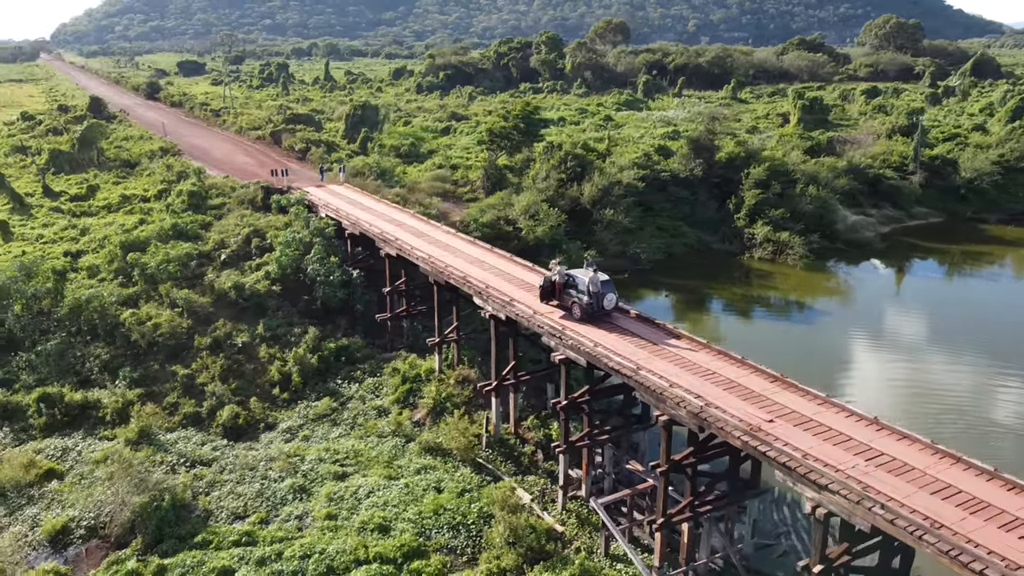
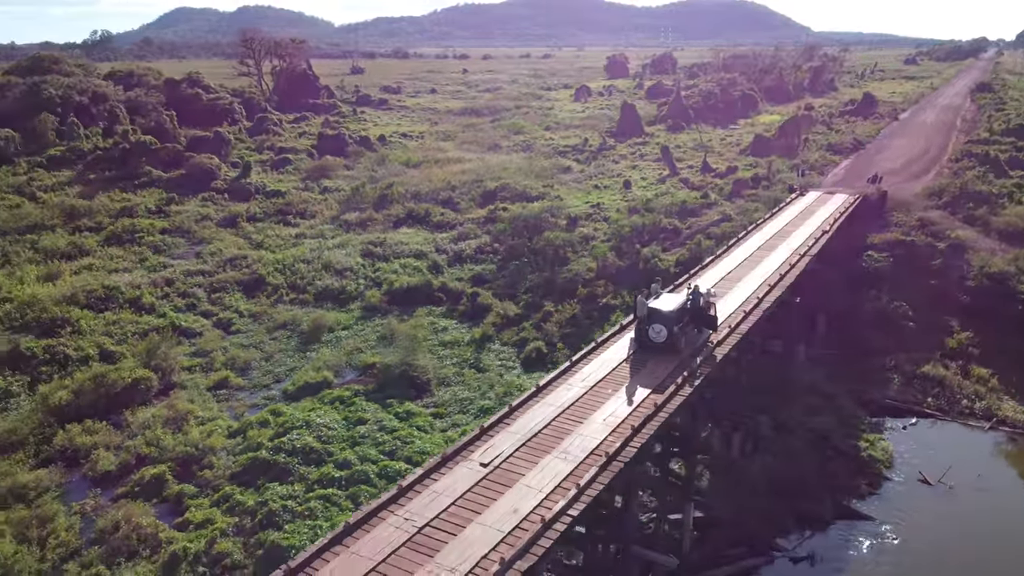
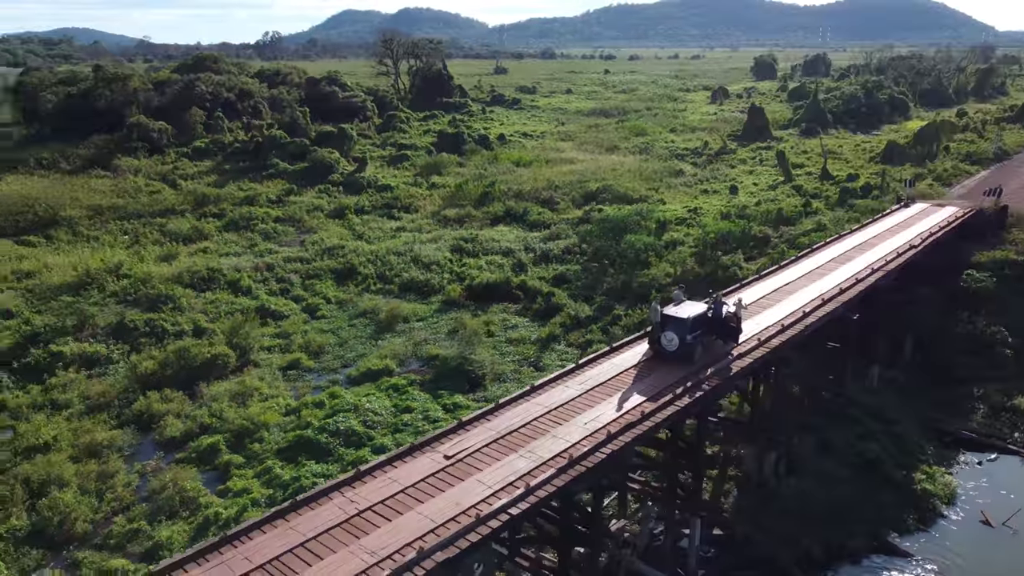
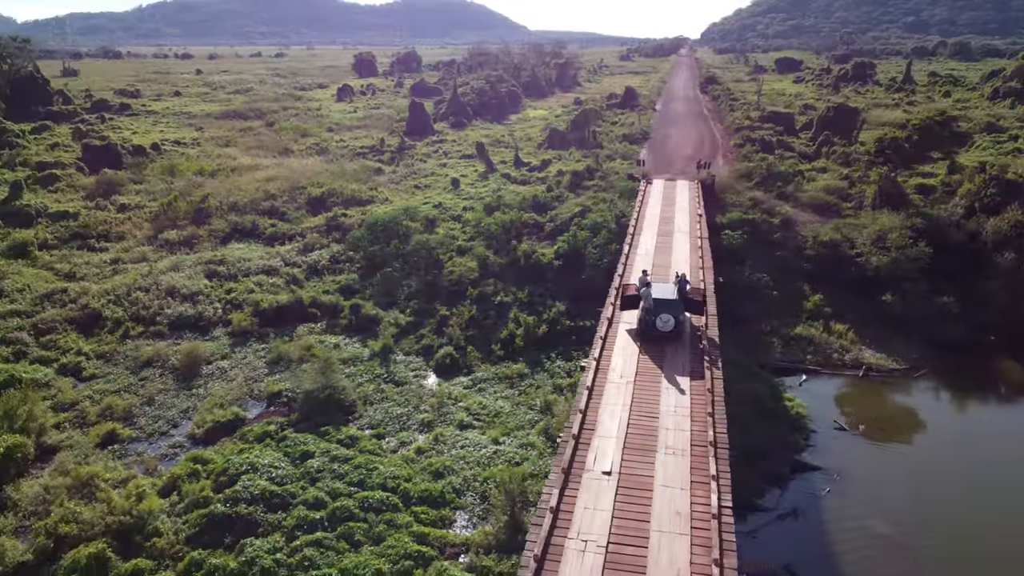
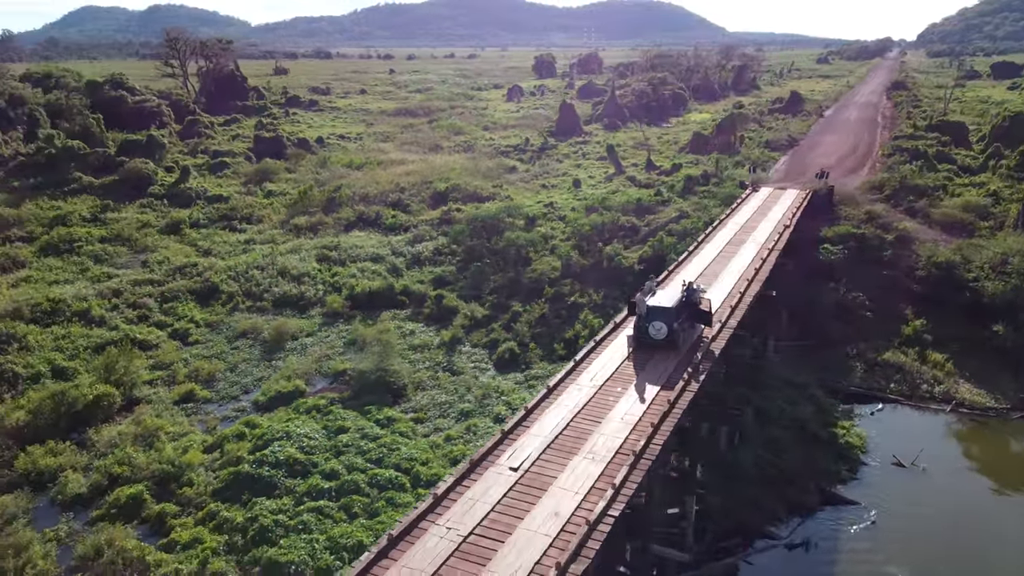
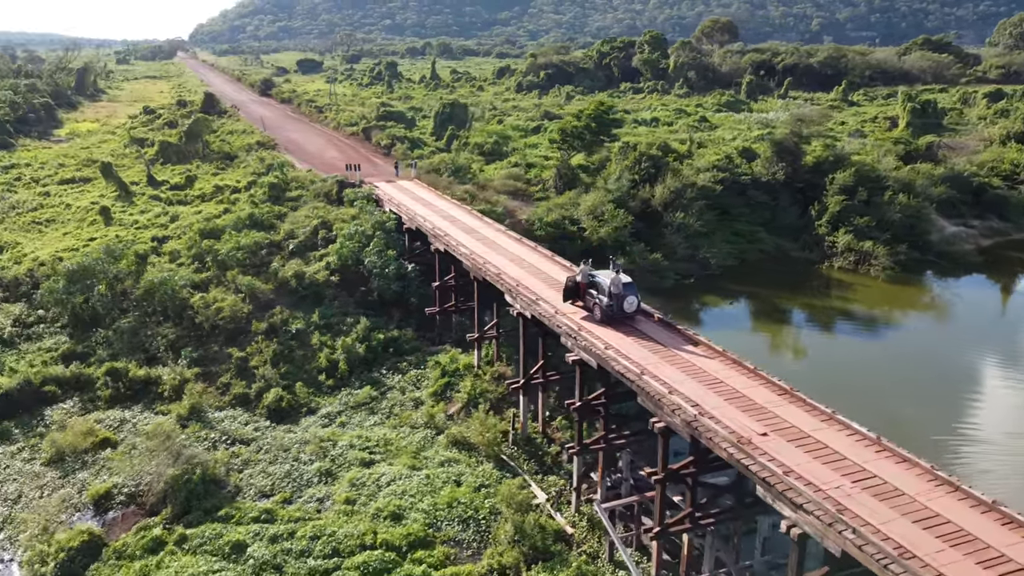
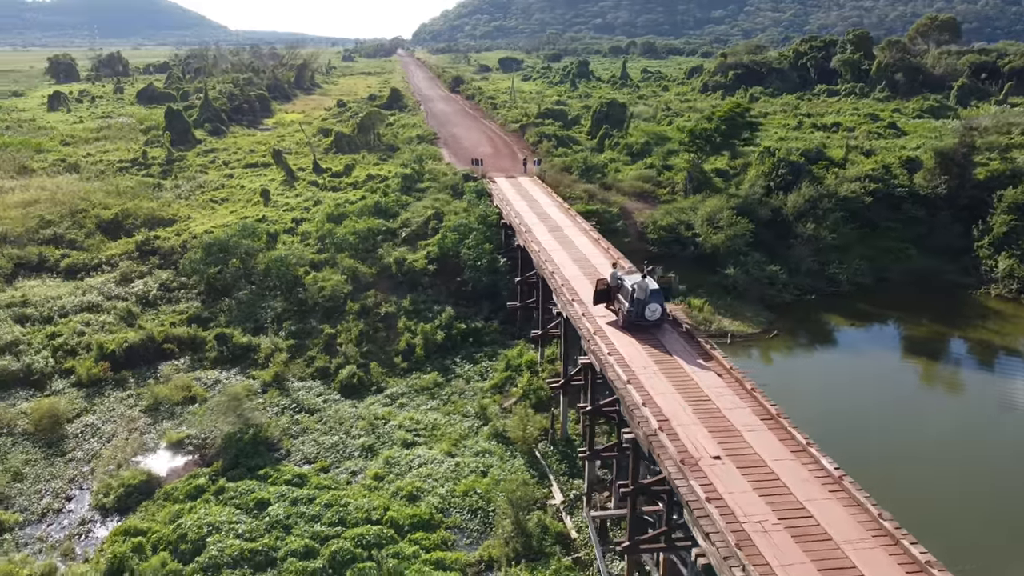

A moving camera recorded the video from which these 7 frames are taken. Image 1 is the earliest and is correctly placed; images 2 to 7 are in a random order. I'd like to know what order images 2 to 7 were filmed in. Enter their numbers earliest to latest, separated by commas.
6, 7, 4, 5, 2, 3
